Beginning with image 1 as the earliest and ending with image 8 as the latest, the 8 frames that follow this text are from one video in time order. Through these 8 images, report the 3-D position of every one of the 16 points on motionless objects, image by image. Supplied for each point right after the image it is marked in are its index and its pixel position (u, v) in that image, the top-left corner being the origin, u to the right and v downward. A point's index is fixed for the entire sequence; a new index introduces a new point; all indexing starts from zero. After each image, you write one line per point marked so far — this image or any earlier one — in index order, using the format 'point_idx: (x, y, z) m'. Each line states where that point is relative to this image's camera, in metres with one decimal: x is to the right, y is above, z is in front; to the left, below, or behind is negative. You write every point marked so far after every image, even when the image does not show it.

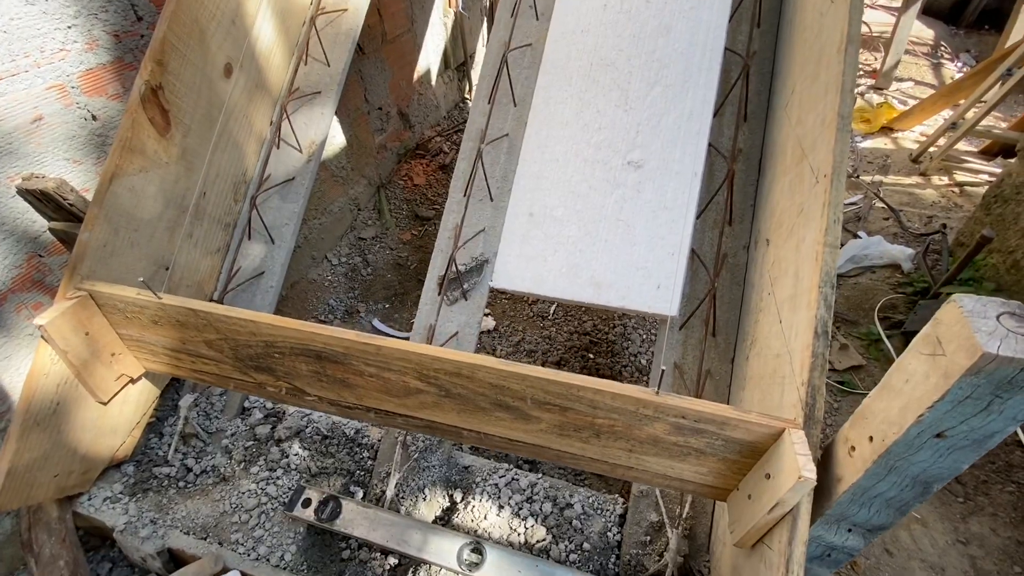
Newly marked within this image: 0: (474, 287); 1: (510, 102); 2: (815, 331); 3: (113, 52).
0: (-0.1, 0.0, +1.4) m
1: (0.0, +0.6, +1.6) m
2: (+0.6, -0.1, +0.9) m
3: (-1.1, +0.6, +1.3) m
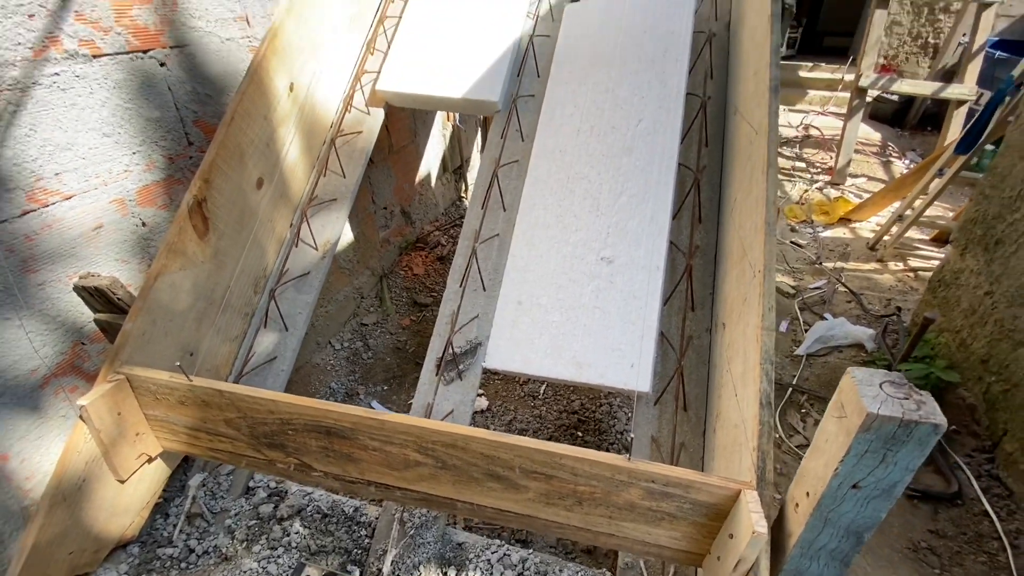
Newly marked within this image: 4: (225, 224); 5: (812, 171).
0: (-0.1, -0.3, +1.6) m
1: (0.0, +0.3, +1.8) m
2: (+0.5, -0.2, +1.0) m
3: (-1.1, +0.4, +1.5) m
4: (-0.9, +0.2, +1.6) m
5: (+3.1, +1.2, +4.9) m
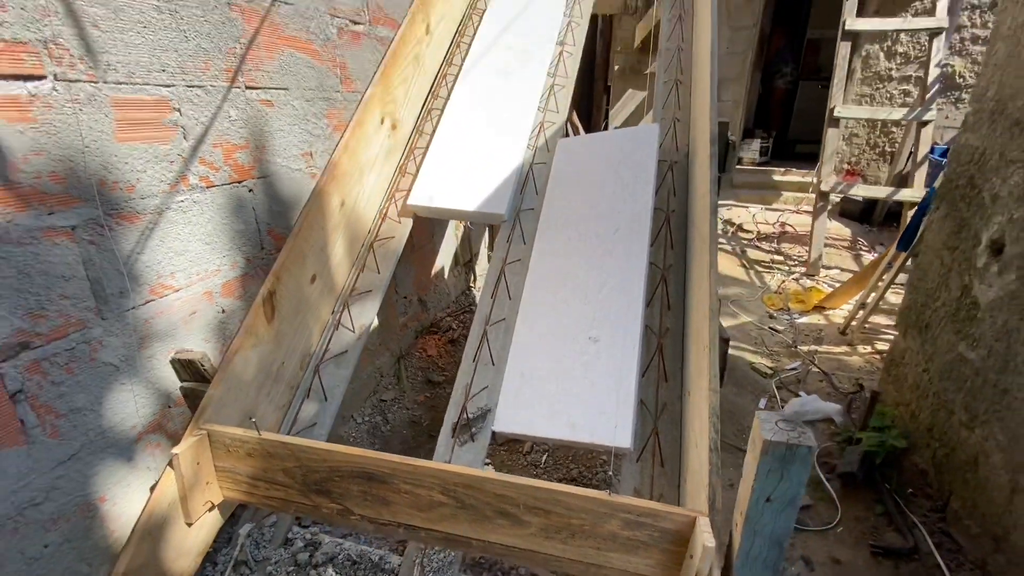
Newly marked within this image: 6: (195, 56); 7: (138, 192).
0: (-0.1, -0.6, +1.8) m
1: (0.0, 0.0, +2.2) m
2: (+0.6, -0.4, +1.3) m
3: (-1.1, +0.1, +1.9) m
4: (-0.9, -0.1, +1.9) m
5: (+3.1, +0.3, +5.4) m
6: (-1.1, +0.8, +1.7) m
7: (-1.2, +0.3, +1.5) m
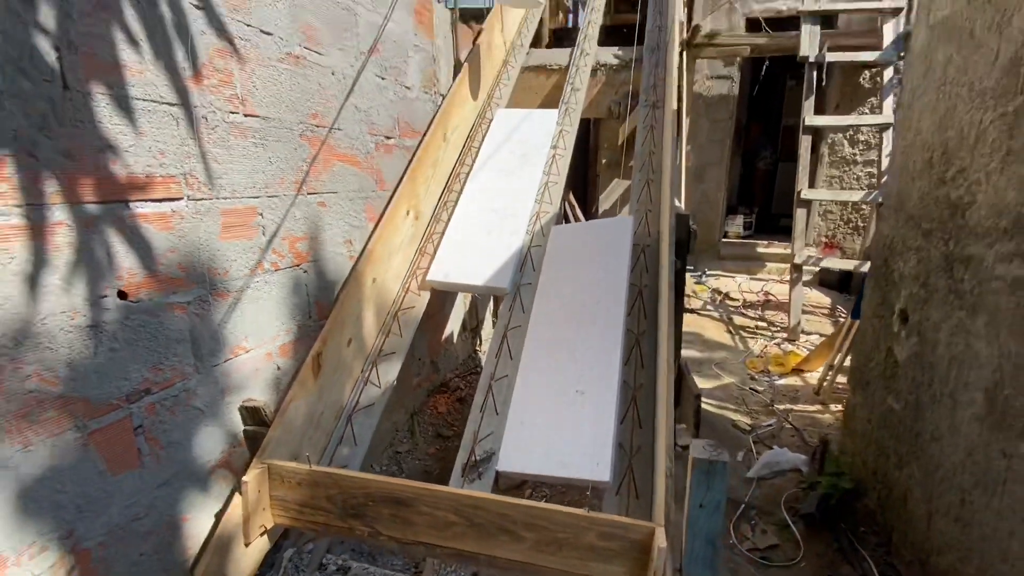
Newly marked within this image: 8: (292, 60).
0: (-0.1, -0.8, +2.2) m
1: (0.0, -0.4, +2.6) m
2: (+0.6, -0.7, +1.7) m
3: (-1.1, -0.2, +2.4) m
4: (-0.9, -0.4, +2.4) m
5: (+3.1, -0.5, +5.8) m
6: (-1.1, +0.5, +2.2) m
7: (-1.2, +0.1, +2.0) m
8: (-1.0, +1.1, +2.2) m
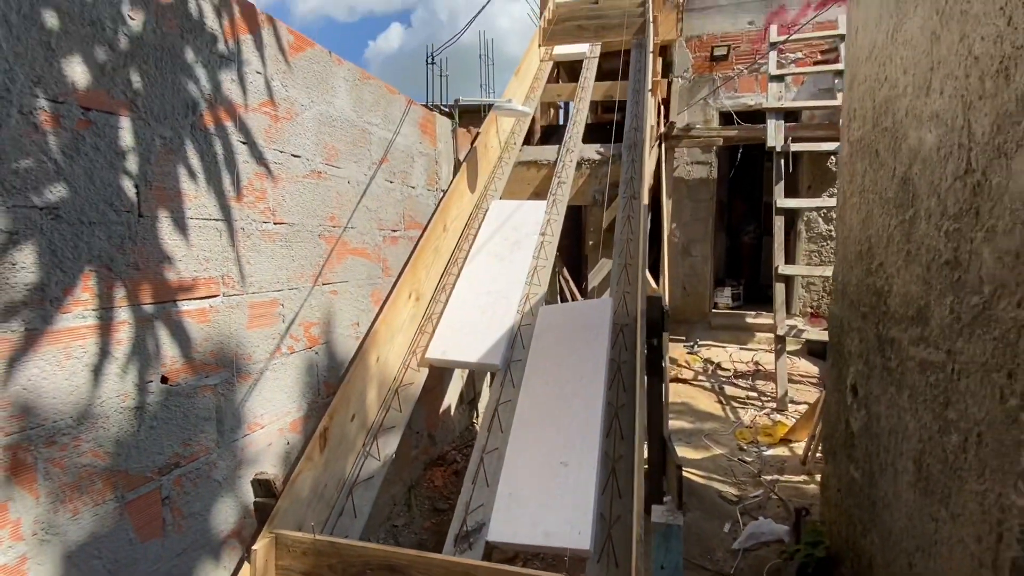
0: (-0.2, -1.3, +2.4) m
1: (-0.1, -0.9, +2.8) m
2: (+0.5, -1.0, +1.9) m
3: (-1.2, -0.7, +2.7) m
4: (-1.0, -0.9, +2.6) m
5: (+3.1, -1.4, +5.9) m
6: (-1.2, +0.1, +2.6) m
7: (-1.3, -0.3, +2.3) m
8: (-1.1, +0.6, +2.7) m
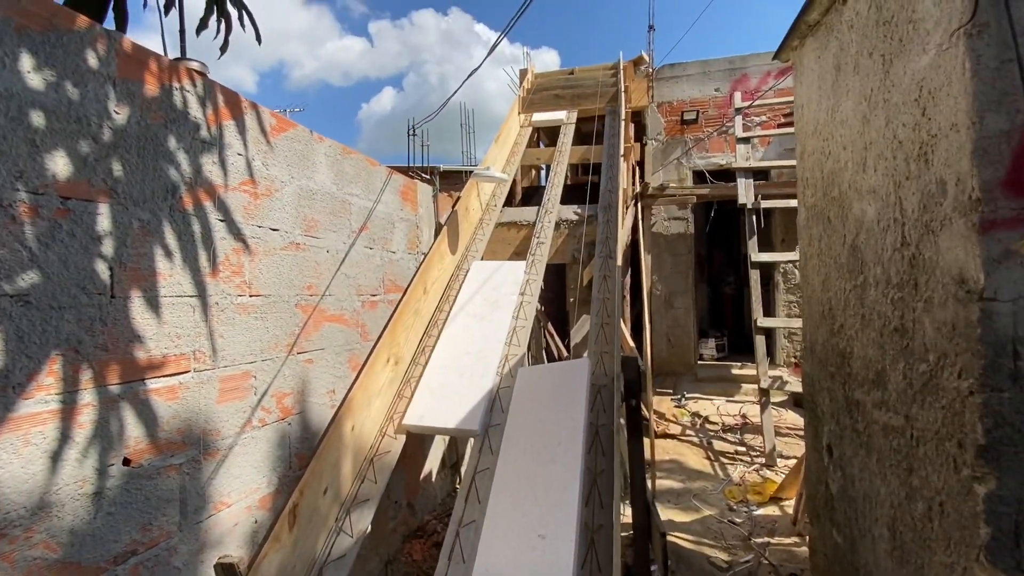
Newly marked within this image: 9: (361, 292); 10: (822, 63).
0: (-0.3, -1.6, +2.3) m
1: (-0.2, -1.2, +2.8) m
2: (+0.4, -1.3, +1.8) m
3: (-1.3, -1.1, +2.6) m
4: (-1.1, -1.2, +2.5) m
5: (+2.9, -2.0, +5.9) m
6: (-1.3, -0.3, +2.6) m
7: (-1.4, -0.7, +2.3) m
8: (-1.3, +0.2, +2.7) m
9: (-1.1, 0.0, +3.4) m
10: (+1.6, +1.2, +2.5) m
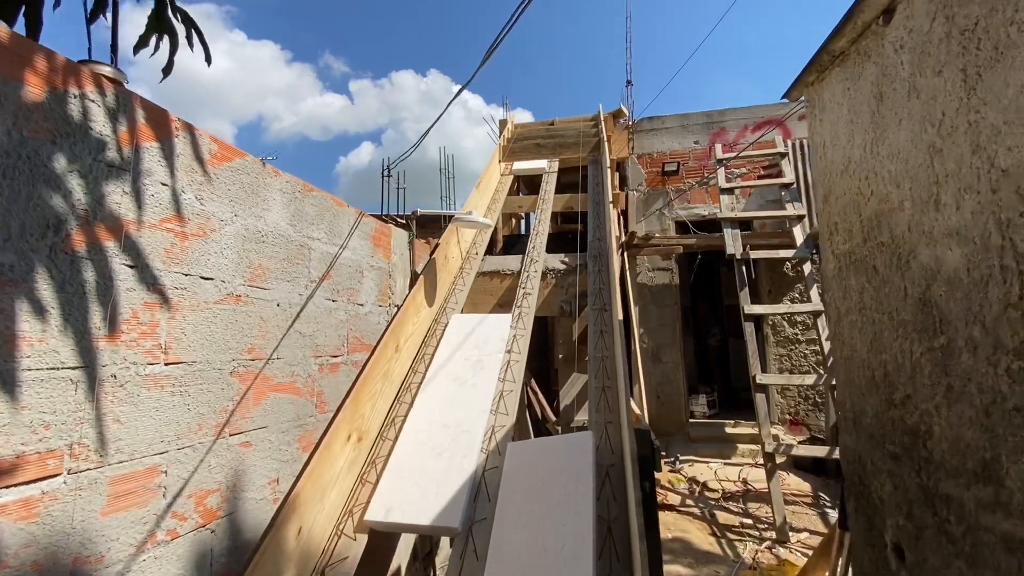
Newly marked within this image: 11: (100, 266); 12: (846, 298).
0: (-0.3, -1.8, +1.6) m
1: (-0.2, -1.5, +2.1) m
2: (+0.4, -1.5, +1.2) m
3: (-1.3, -1.3, +1.9) m
4: (-1.1, -1.5, +1.8) m
5: (+2.7, -2.7, +5.3) m
6: (-1.3, -0.6, +2.0) m
7: (-1.4, -0.9, +1.6) m
8: (-1.3, -0.1, +2.2) m
9: (-1.2, -0.4, +2.8) m
10: (+1.6, +0.9, +2.2) m
11: (-1.4, +0.1, +1.7) m
12: (+1.7, 0.0, +2.5) m
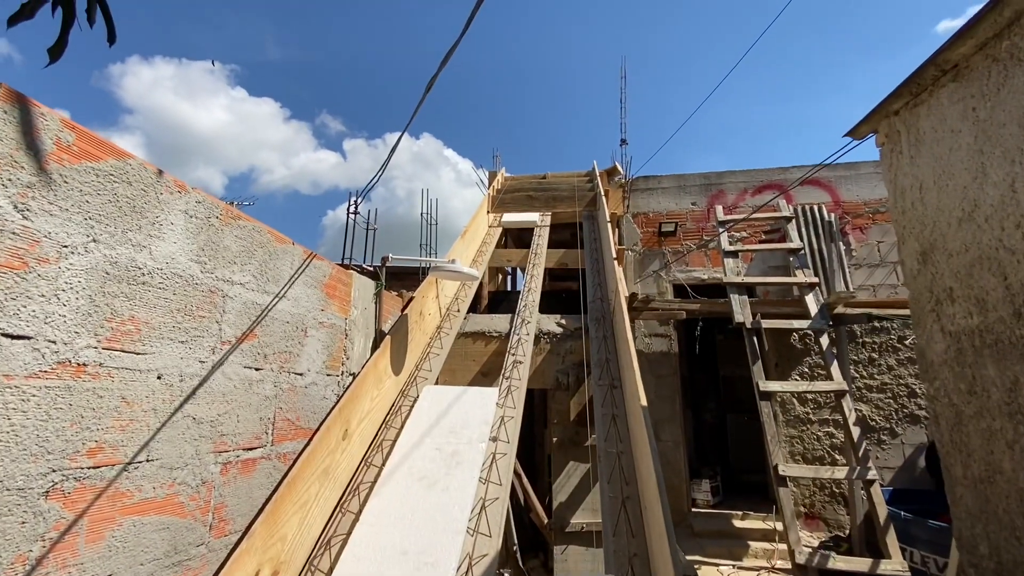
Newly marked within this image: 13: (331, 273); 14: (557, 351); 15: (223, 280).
0: (-0.3, -2.0, +0.6) m
1: (-0.3, -1.7, +1.2) m
2: (+0.4, -1.6, +0.3) m
3: (-1.3, -1.5, +0.9) m
4: (-1.2, -1.6, +0.9) m
5: (+2.5, -3.4, +4.3) m
6: (-1.4, -0.7, +1.1) m
7: (-1.4, -1.0, +0.7) m
8: (-1.3, -0.2, +1.4) m
9: (-1.2, -0.7, +2.0) m
10: (+1.6, +0.6, +1.6) m
11: (-1.4, 0.0, +0.9) m
12: (+1.7, -0.4, +1.8) m
13: (-1.0, +0.1, +2.8) m
14: (+0.4, -0.5, +4.0) m
15: (-1.2, 0.0, +2.0) m
